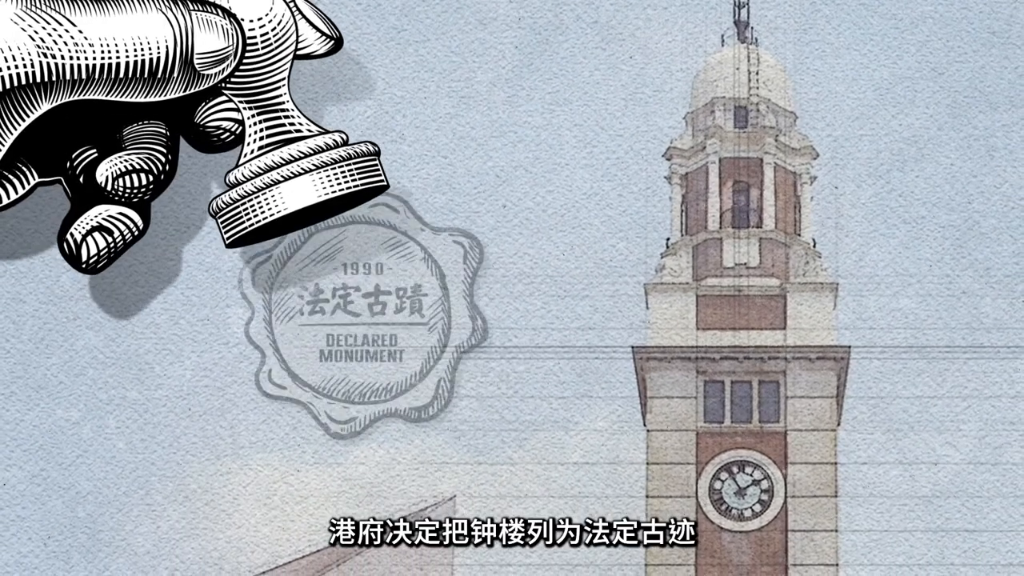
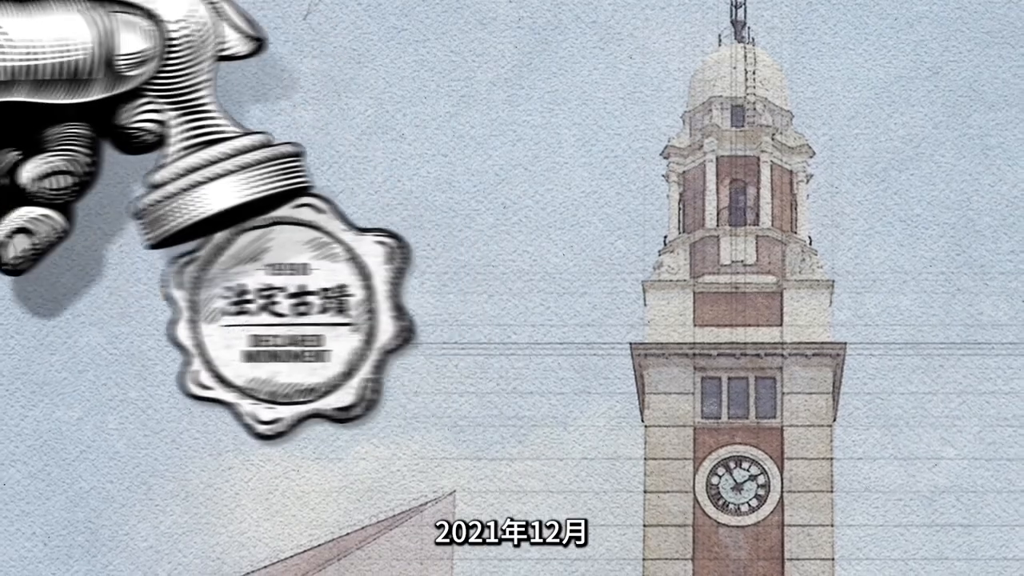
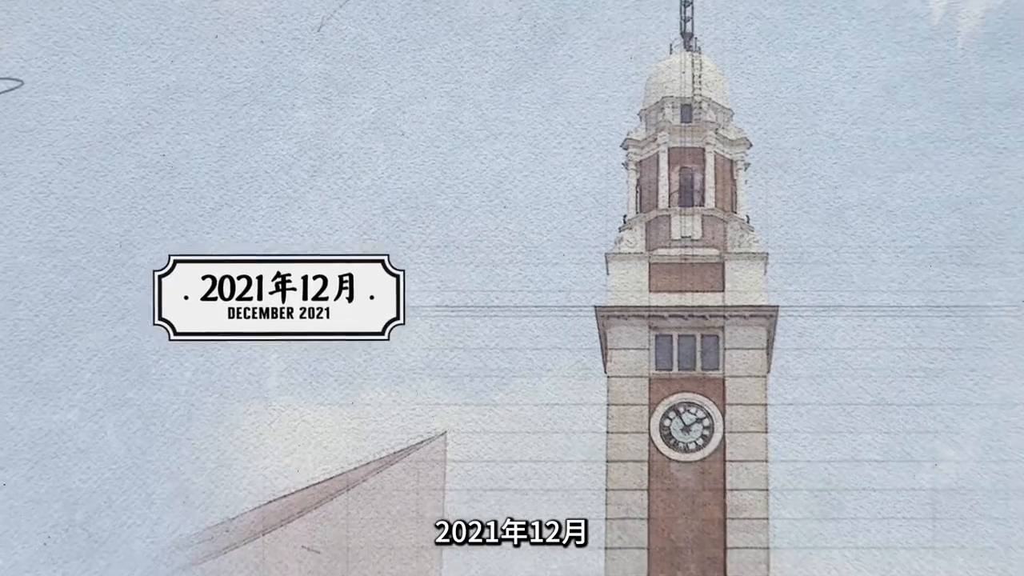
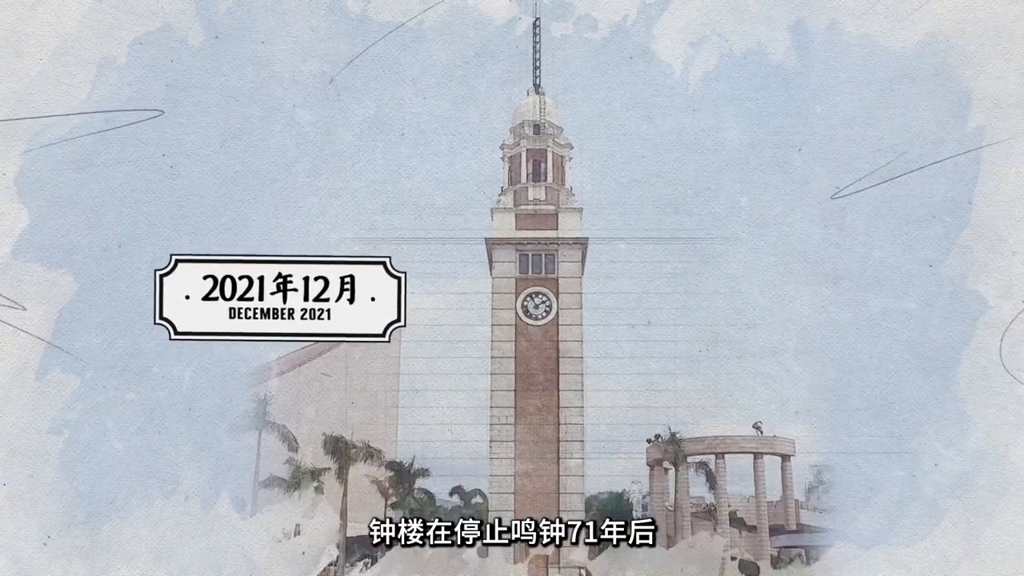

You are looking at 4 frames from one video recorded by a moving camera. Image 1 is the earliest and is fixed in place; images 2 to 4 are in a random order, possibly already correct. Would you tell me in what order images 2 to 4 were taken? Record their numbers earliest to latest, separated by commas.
2, 3, 4
